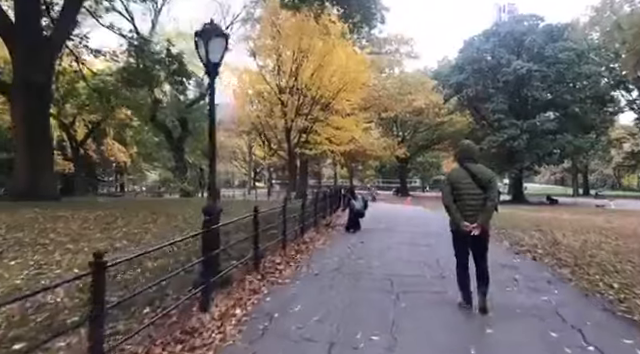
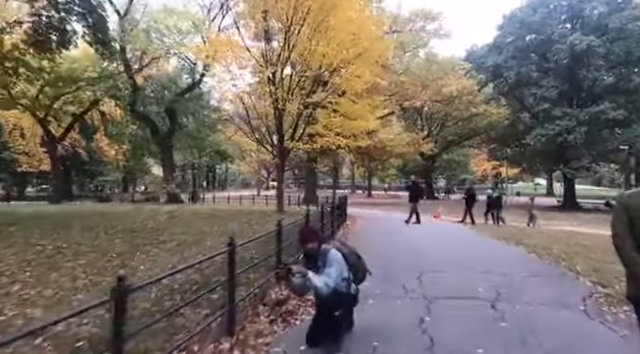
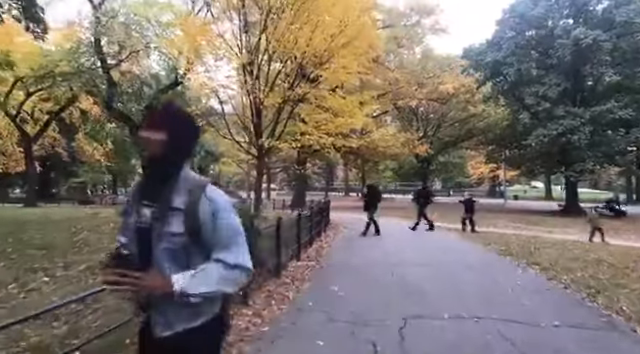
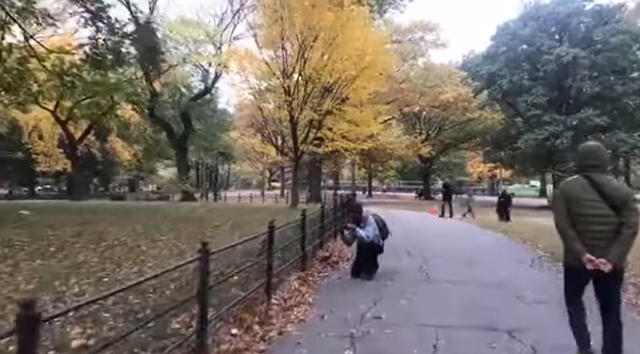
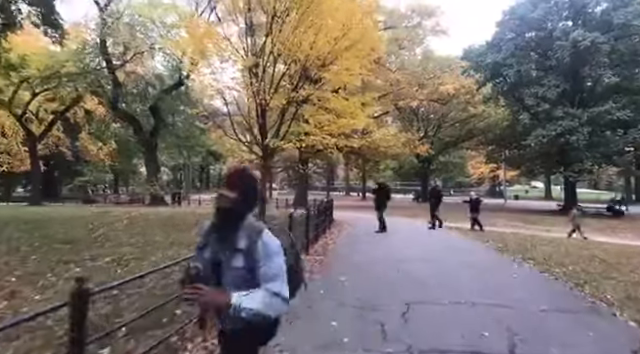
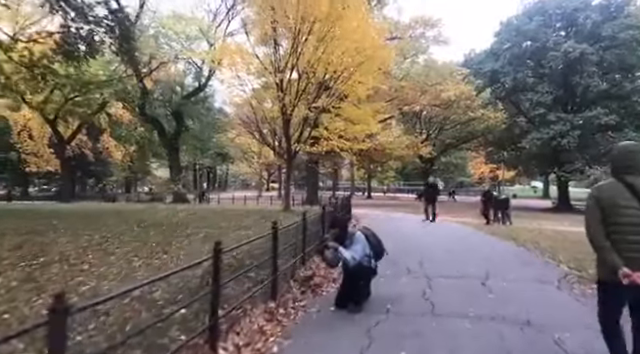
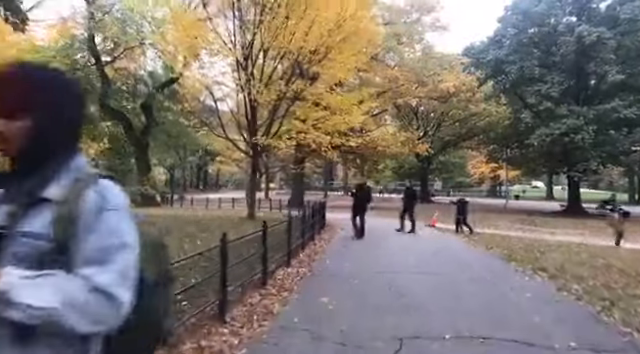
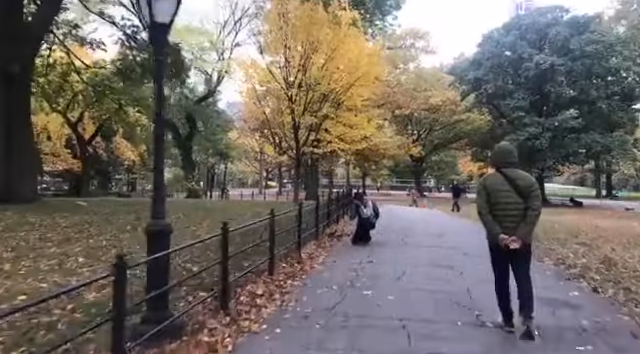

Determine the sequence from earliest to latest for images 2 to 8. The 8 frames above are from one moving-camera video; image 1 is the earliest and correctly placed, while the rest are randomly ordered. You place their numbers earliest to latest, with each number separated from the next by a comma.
8, 4, 6, 2, 5, 3, 7
